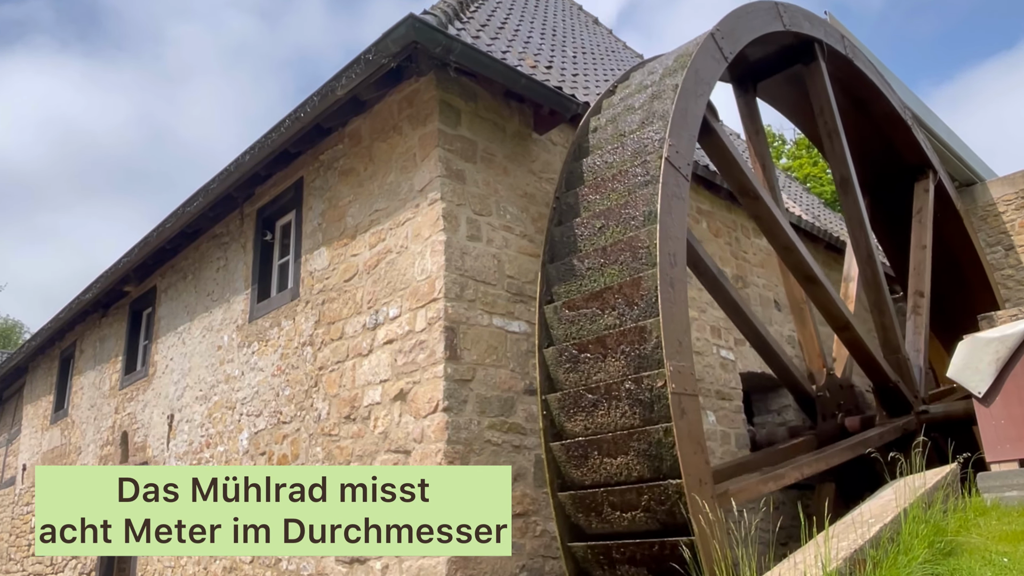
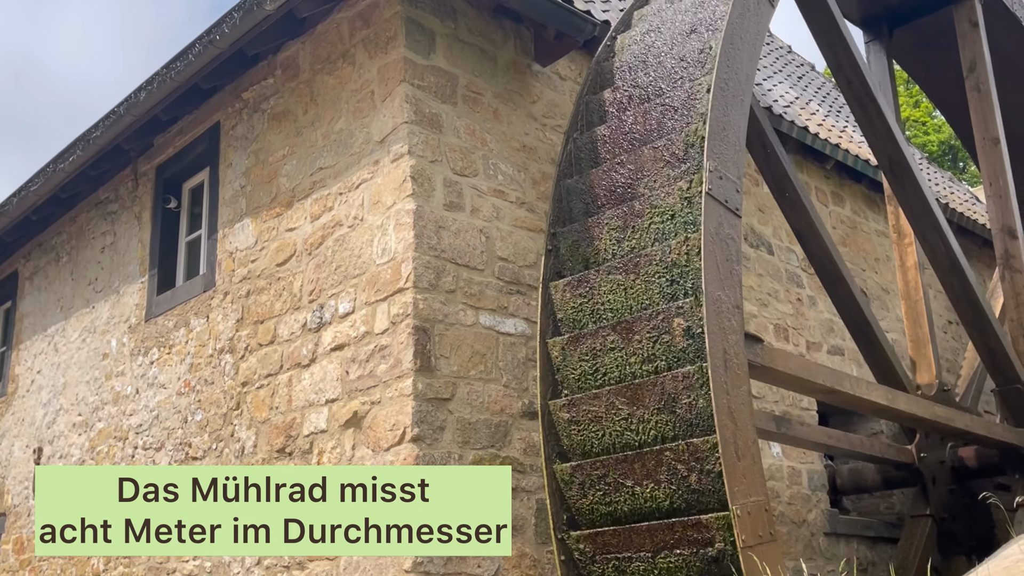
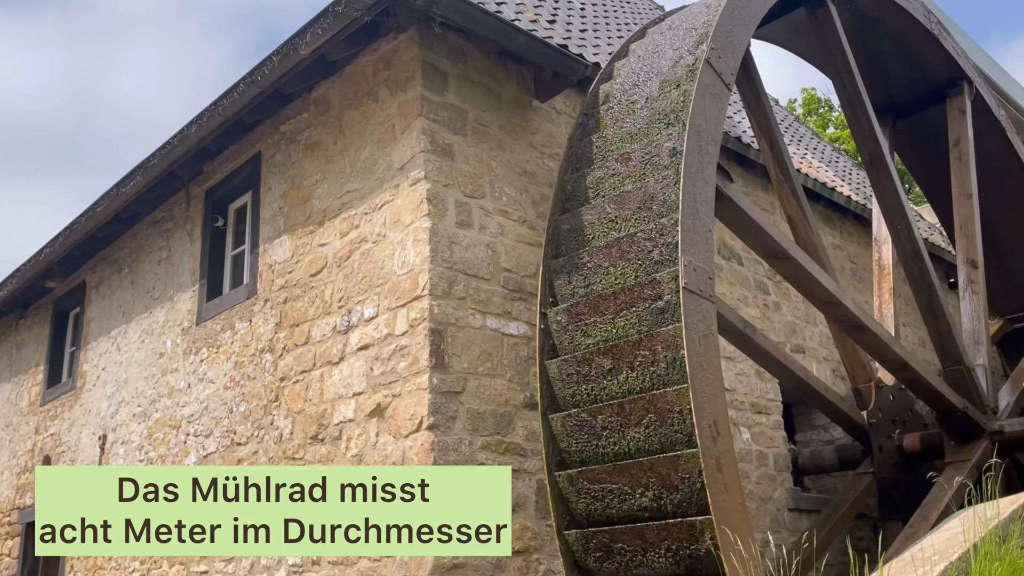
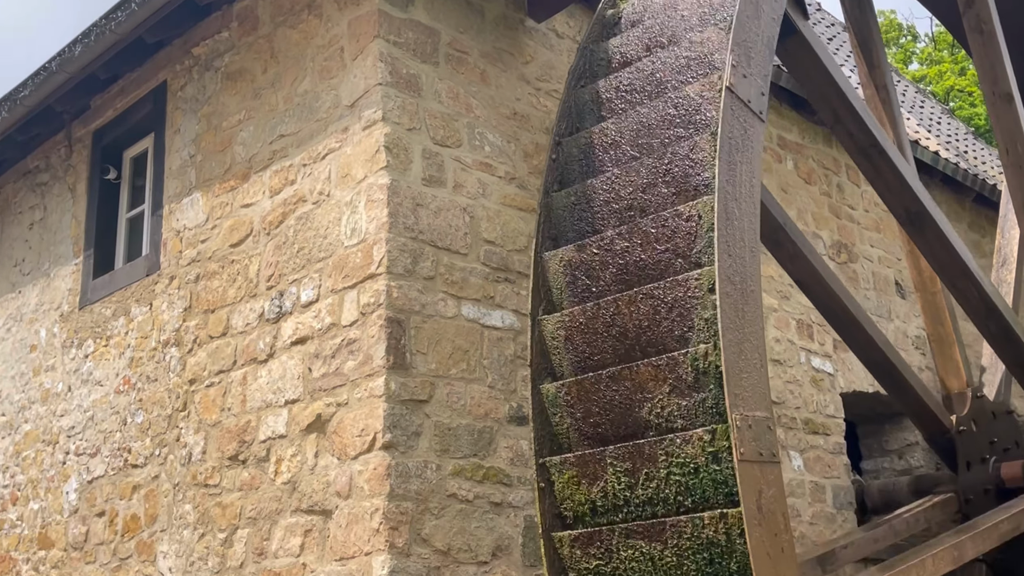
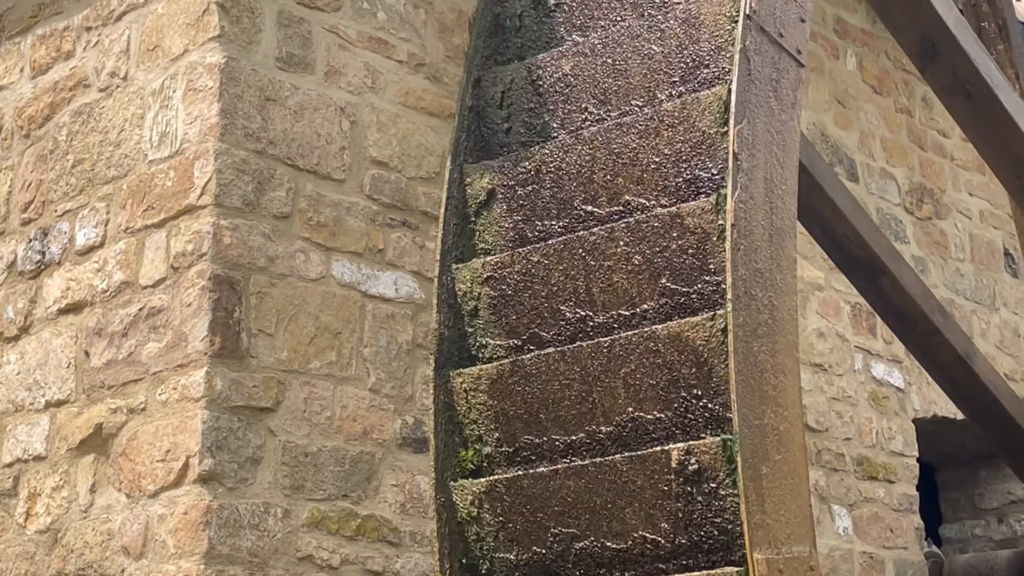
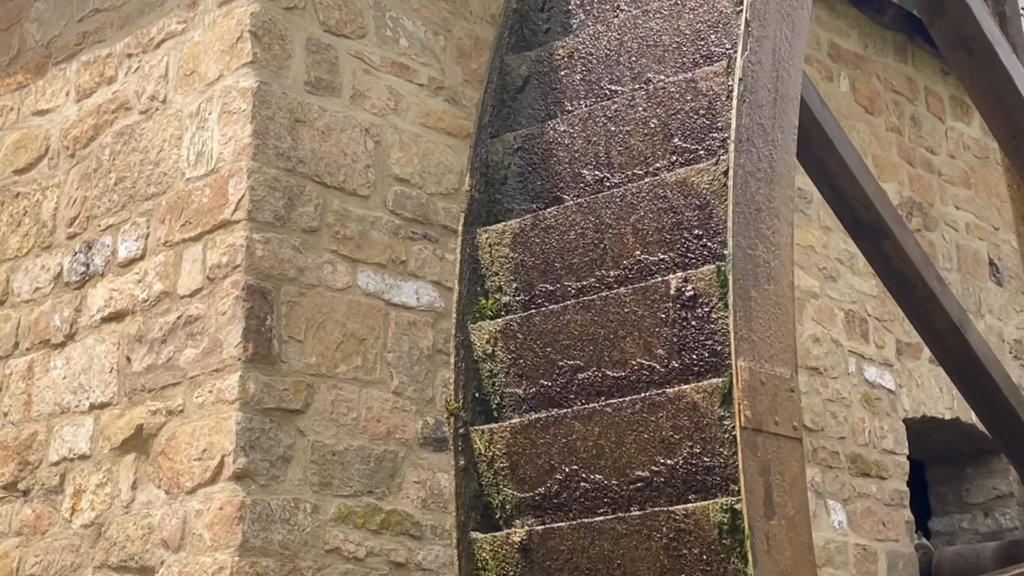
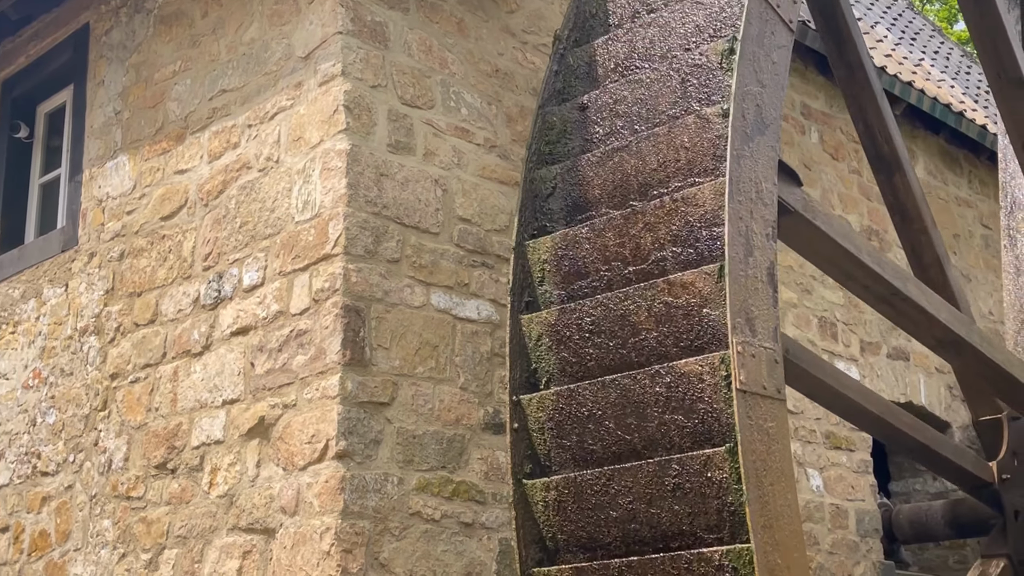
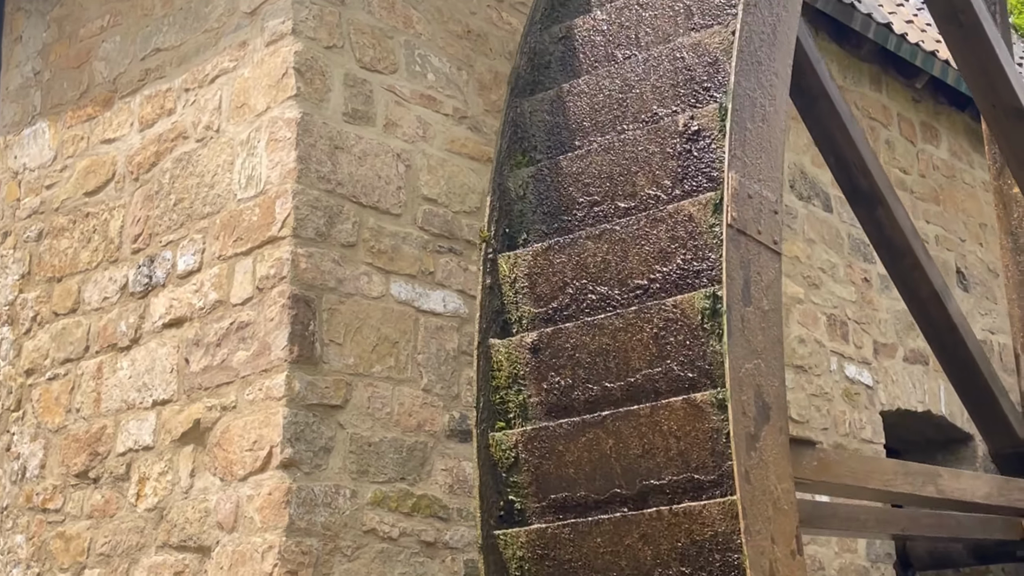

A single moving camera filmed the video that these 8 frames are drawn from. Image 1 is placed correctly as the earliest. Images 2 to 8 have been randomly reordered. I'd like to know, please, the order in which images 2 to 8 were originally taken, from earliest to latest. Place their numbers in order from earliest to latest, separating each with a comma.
3, 2, 4, 7, 8, 6, 5
